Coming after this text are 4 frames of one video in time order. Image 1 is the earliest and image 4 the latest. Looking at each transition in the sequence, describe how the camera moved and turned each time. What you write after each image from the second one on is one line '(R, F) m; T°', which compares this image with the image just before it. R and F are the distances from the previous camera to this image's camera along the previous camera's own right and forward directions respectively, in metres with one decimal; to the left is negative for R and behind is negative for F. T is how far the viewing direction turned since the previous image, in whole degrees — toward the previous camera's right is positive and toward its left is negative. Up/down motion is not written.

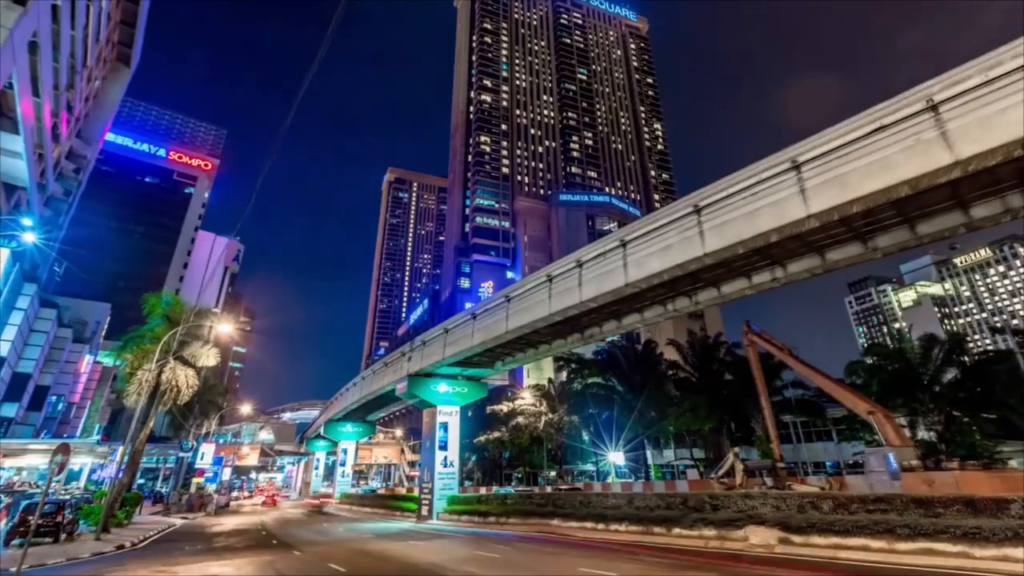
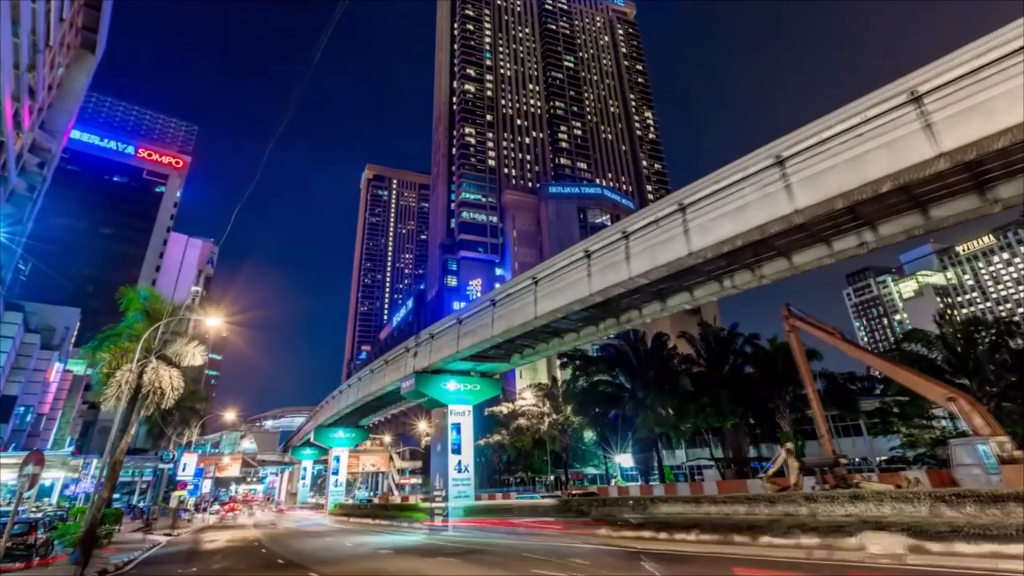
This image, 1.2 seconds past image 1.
(-2.0, +2.3) m; +2°
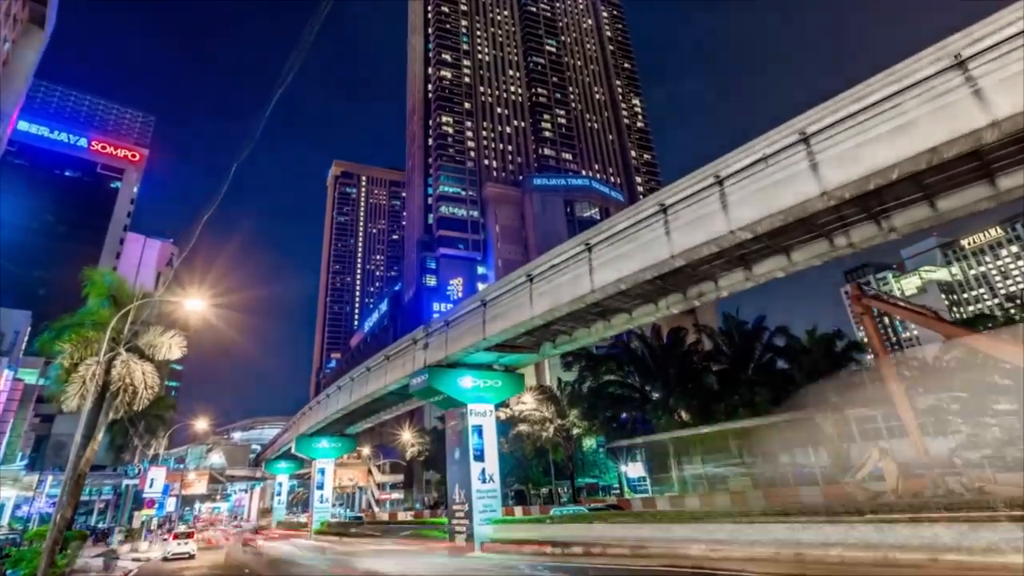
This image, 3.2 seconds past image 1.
(-2.9, +3.3) m; +3°
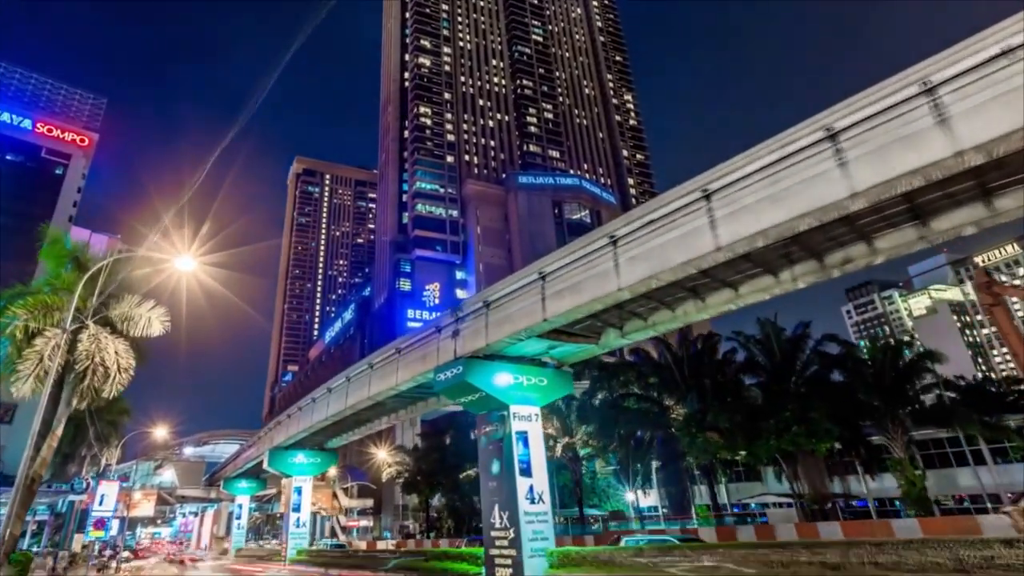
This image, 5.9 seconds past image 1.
(-3.9, +4.2) m; +4°
